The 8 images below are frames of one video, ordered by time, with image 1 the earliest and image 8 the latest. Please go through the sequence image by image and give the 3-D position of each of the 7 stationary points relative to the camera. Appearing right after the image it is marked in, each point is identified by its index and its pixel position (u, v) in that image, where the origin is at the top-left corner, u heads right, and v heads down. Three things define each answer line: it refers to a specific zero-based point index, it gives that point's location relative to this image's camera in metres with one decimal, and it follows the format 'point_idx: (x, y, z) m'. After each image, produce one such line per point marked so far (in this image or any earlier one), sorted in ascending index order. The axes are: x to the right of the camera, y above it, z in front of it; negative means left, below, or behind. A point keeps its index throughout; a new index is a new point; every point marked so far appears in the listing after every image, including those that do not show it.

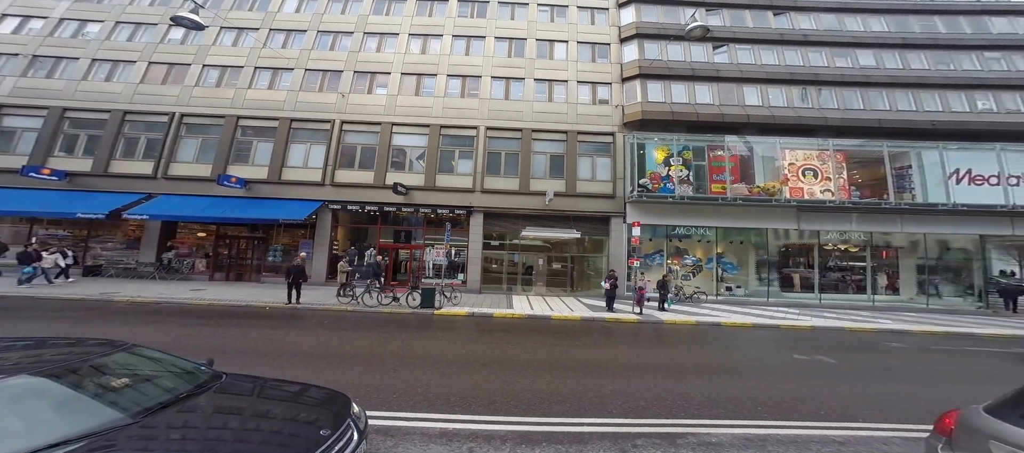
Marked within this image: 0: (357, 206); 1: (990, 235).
0: (-8.8, +1.2, +18.3) m
1: (+27.8, -0.5, +18.9) m
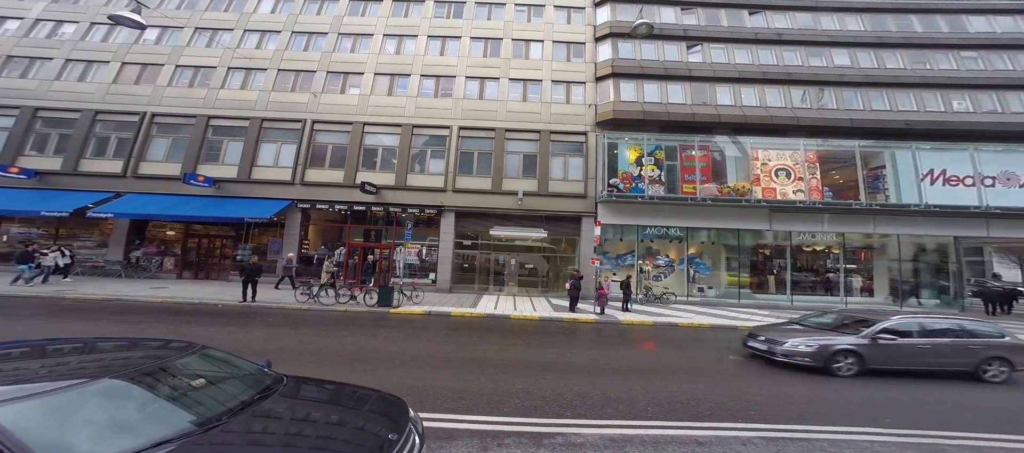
0: (-10.7, +1.2, +18.5) m
1: (+25.9, -0.6, +18.6) m
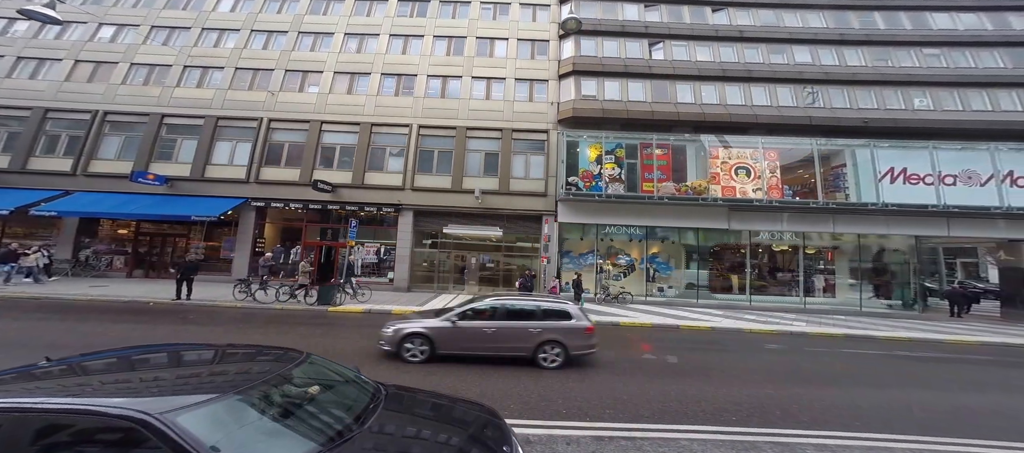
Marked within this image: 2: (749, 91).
0: (-13.3, +1.3, +18.4) m
1: (+23.4, -0.5, +18.4) m
2: (+14.6, +8.4, +20.1) m
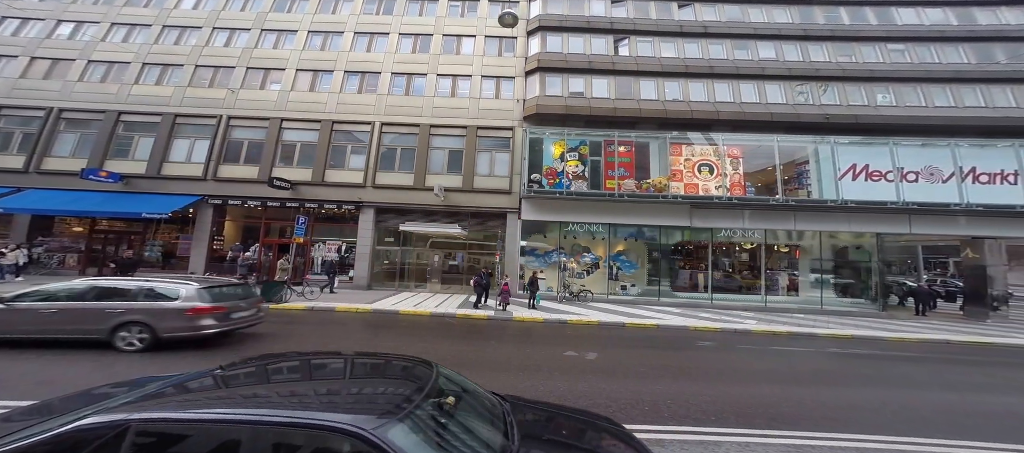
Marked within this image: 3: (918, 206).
0: (-15.6, +1.5, +18.4) m
1: (+21.0, -0.4, +18.2) m
2: (+12.3, +8.6, +19.9) m
3: (+21.3, +1.1, +17.1) m
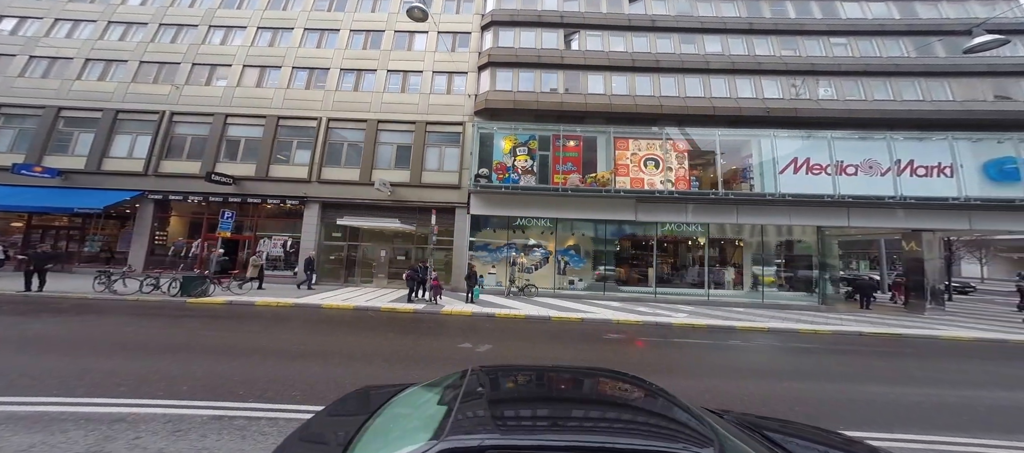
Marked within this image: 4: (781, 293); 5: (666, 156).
0: (-18.9, +1.7, +18.3) m
1: (+17.7, 0.0, +18.2) m
2: (+9.0, +8.9, +19.9) m
3: (+18.0, +1.5, +17.1) m
4: (+15.7, -3.9, +18.7) m
5: (+9.1, +4.2, +19.3) m
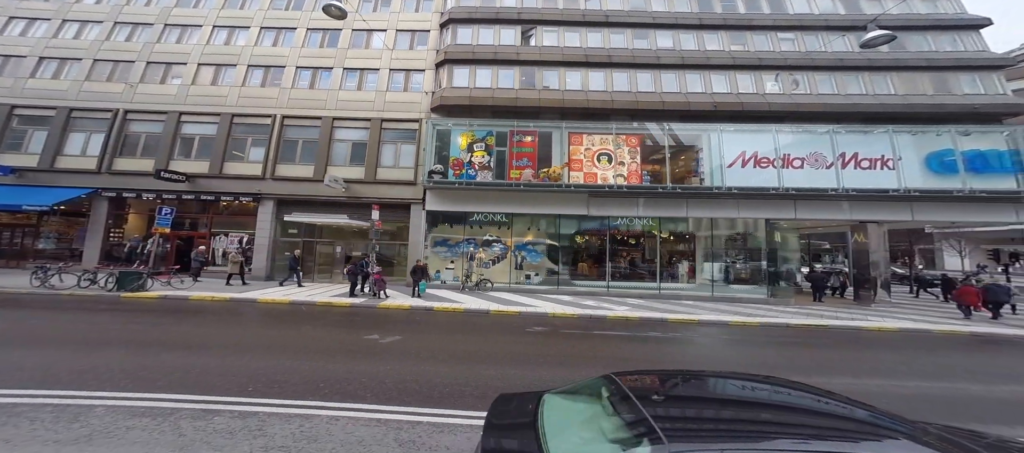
0: (-21.7, +1.9, +18.5) m
1: (+14.9, +0.4, +18.4) m
2: (+6.1, +9.3, +20.0) m
3: (+15.2, +1.8, +17.3) m
4: (+12.9, -3.5, +18.9) m
5: (+6.3, +4.6, +19.4) m
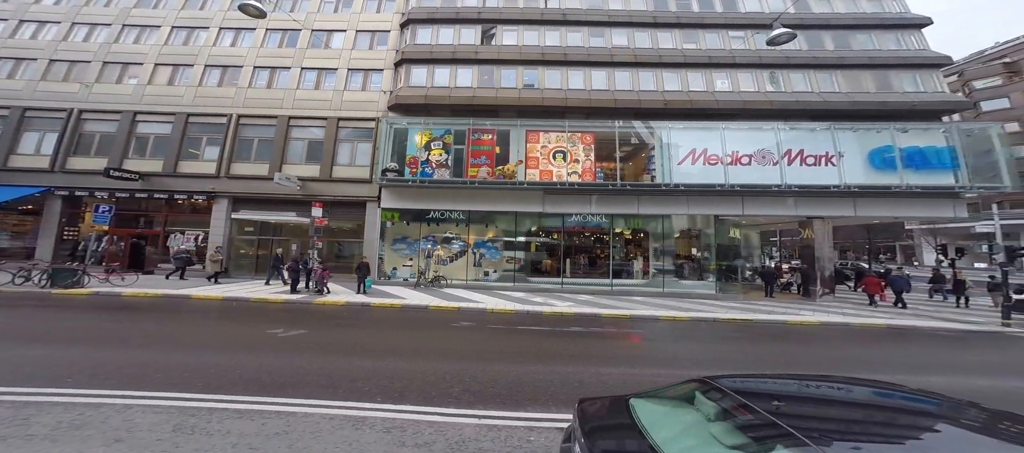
0: (-24.5, +2.0, +18.6) m
1: (+12.2, +0.6, +18.6) m
2: (+3.3, +9.4, +20.2) m
3: (+12.5, +2.0, +17.4) m
4: (+10.2, -3.3, +19.1) m
5: (+3.5, +4.7, +19.6) m
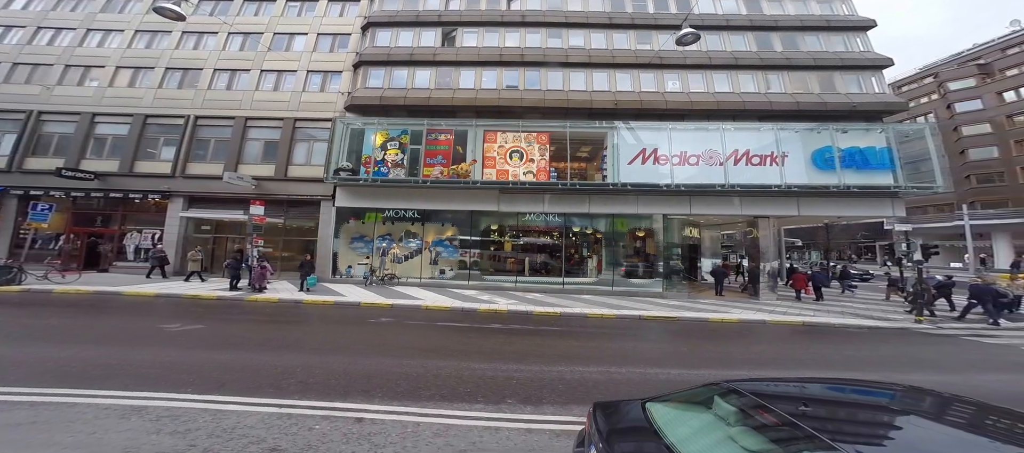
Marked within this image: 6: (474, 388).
0: (-27.4, +2.0, +18.9) m
1: (+9.3, +0.6, +18.6) m
2: (+0.5, +9.5, +20.4) m
3: (+9.6, +2.1, +17.5) m
4: (+7.3, -3.3, +19.2) m
5: (+0.7, +4.8, +19.7) m
6: (-0.8, -2.9, +6.0) m
